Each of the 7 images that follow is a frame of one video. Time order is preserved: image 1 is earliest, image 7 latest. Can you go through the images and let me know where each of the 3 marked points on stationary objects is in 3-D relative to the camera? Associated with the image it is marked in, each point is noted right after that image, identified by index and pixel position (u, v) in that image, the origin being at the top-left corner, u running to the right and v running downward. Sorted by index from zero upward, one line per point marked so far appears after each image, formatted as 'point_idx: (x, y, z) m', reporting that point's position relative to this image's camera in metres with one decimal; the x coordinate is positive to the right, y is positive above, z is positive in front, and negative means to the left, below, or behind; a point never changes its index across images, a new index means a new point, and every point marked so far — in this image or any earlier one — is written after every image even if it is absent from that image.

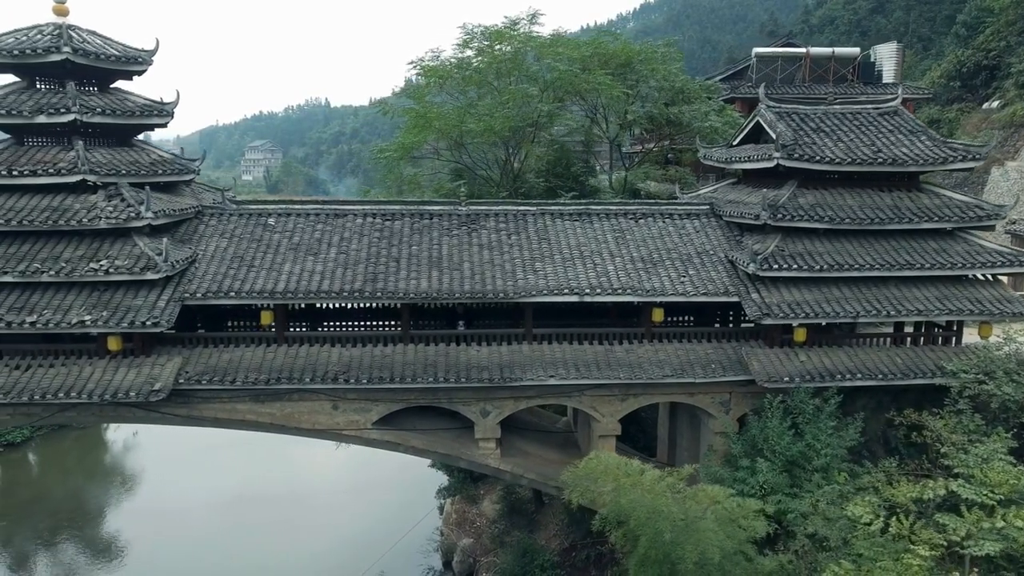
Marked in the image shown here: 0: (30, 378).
0: (-10.3, -1.9, +11.0) m
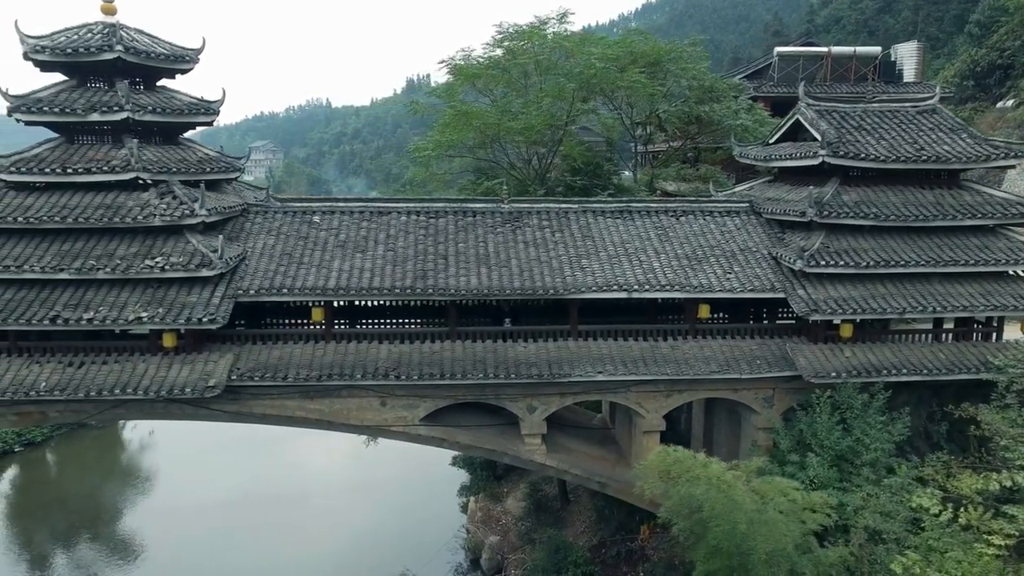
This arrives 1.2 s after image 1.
0: (-9.2, -1.9, +11.1) m
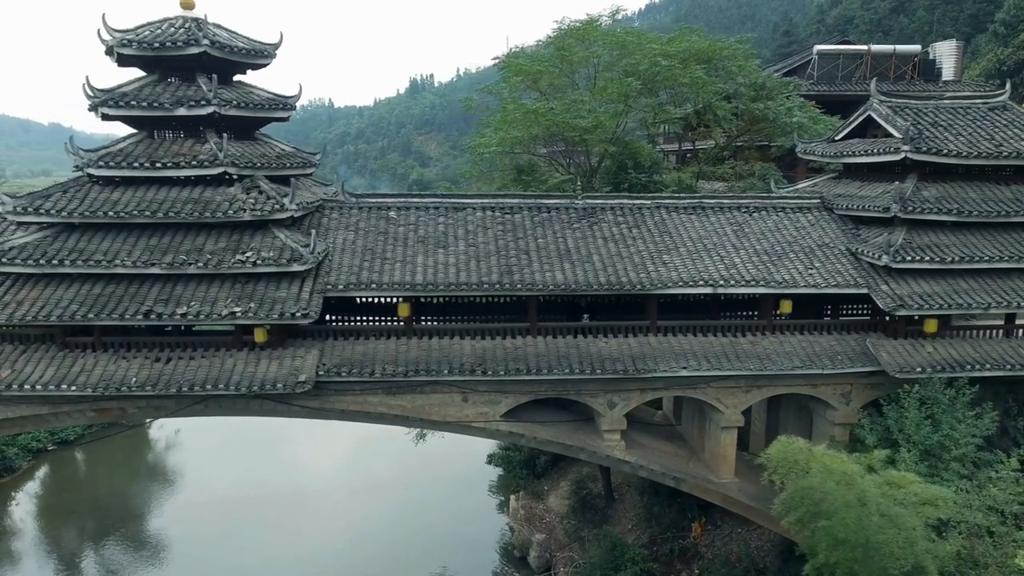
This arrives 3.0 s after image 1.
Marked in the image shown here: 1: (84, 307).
0: (-7.3, -1.8, +11.0) m
1: (-8.7, -0.4, +10.5) m
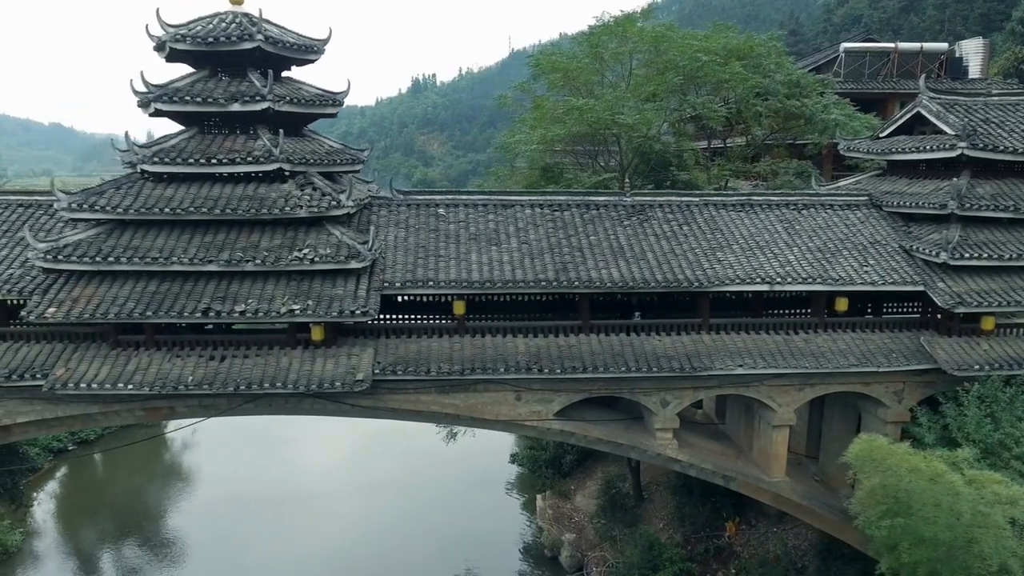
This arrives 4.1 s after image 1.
0: (-6.0, -1.7, +10.9) m
1: (-7.5, -0.3, +10.4) m
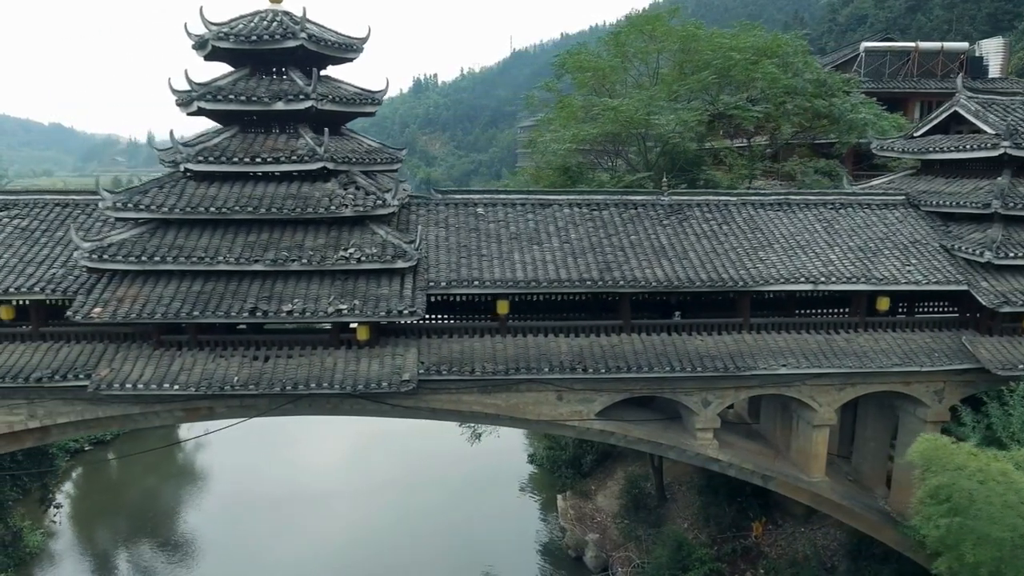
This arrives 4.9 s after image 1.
0: (-5.0, -1.7, +10.8) m
1: (-6.5, -0.3, +10.3) m
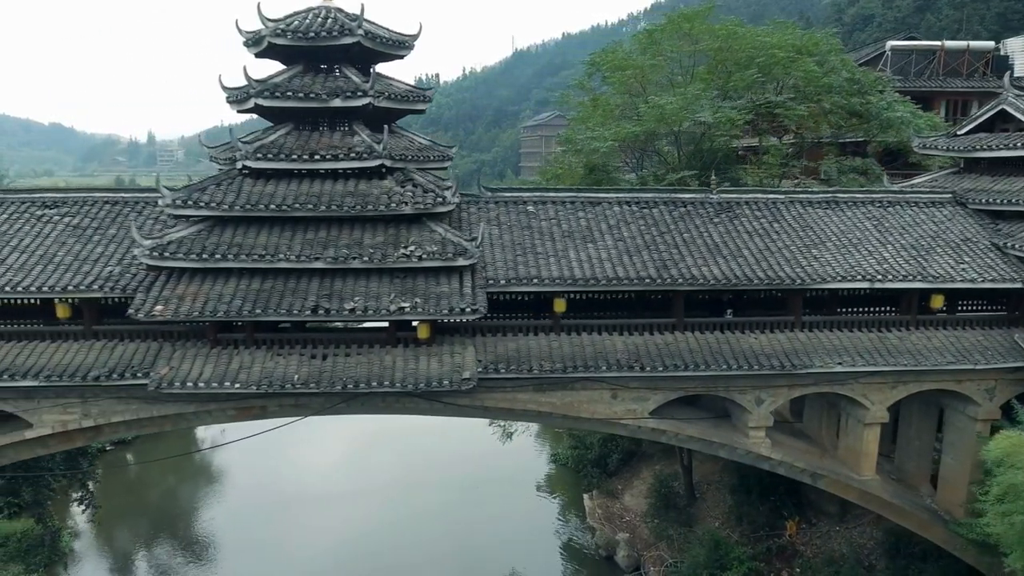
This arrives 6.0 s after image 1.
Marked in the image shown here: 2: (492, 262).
0: (-3.8, -1.7, +10.8) m
1: (-5.2, -0.3, +10.3) m
2: (-0.4, +0.6, +11.3) m
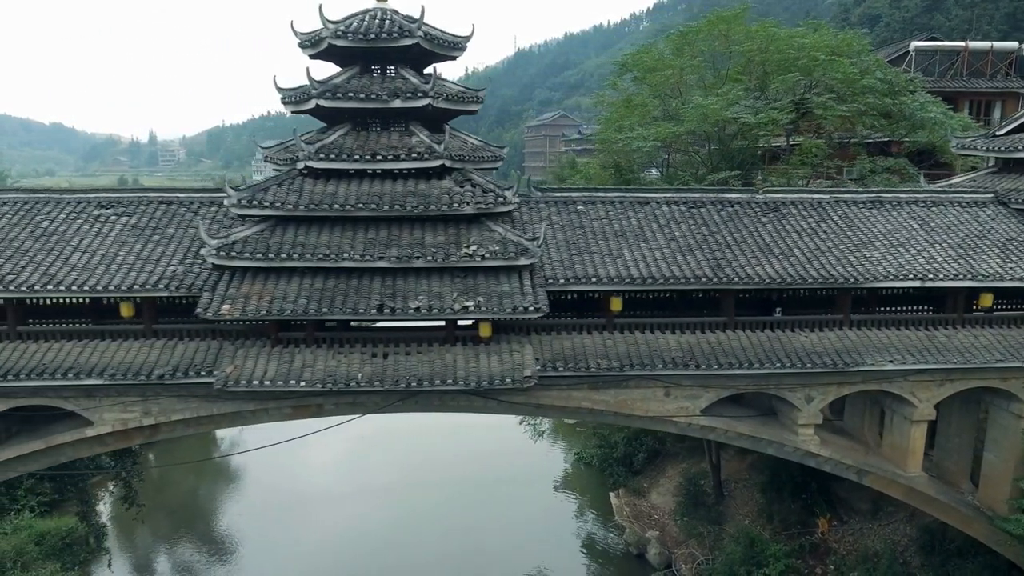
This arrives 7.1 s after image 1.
0: (-2.5, -1.6, +10.9) m
1: (-4.0, -0.3, +10.4) m
2: (+0.8, +0.6, +11.5) m
